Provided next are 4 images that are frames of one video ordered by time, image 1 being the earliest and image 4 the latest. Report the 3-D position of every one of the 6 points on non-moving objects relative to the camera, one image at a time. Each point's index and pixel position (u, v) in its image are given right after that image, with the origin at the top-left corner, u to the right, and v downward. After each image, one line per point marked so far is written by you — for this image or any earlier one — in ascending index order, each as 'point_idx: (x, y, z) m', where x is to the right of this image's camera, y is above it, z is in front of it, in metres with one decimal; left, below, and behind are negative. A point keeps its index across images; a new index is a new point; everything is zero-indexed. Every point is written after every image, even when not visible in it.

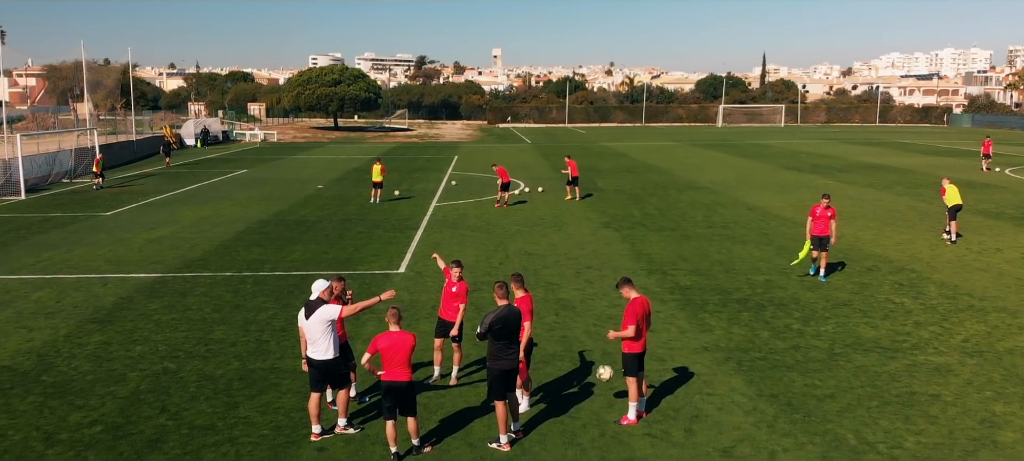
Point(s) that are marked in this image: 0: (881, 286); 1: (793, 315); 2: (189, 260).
0: (+8.3, -1.2, +15.5) m
1: (+5.4, -1.6, +13.3) m
2: (-8.5, -0.8, +18.2) m
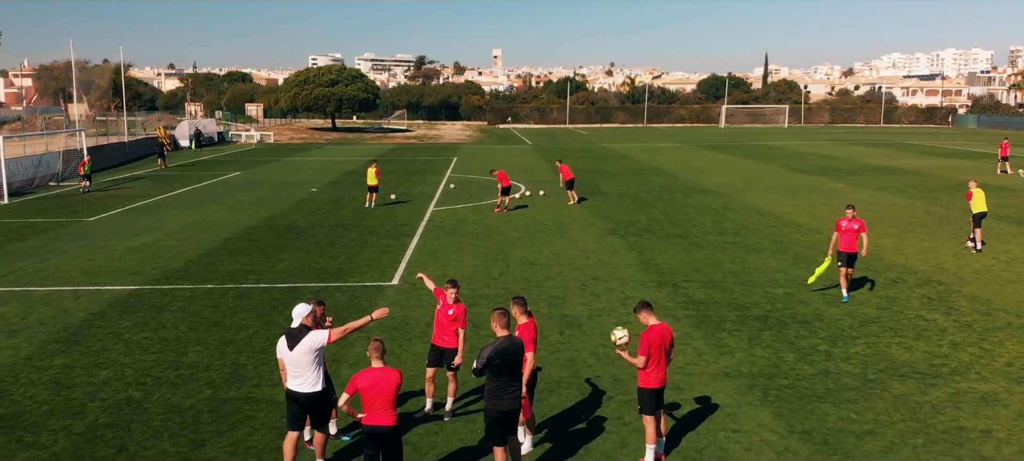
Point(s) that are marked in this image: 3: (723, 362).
0: (+8.3, -1.5, +14.5) m
1: (+5.4, -1.8, +12.2) m
2: (-8.5, -1.0, +17.1) m
3: (+3.3, -2.1, +10.8) m
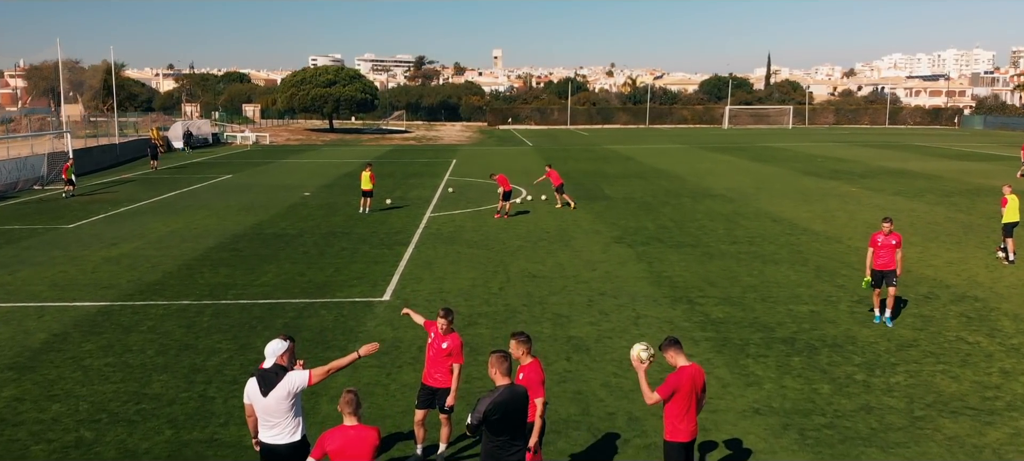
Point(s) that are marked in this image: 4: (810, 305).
0: (+8.3, -1.7, +13.3) m
1: (+5.4, -2.1, +11.0) m
2: (-8.5, -1.2, +15.9) m
3: (+3.3, -2.3, +9.6) m
4: (+5.9, -1.5, +13.8) m
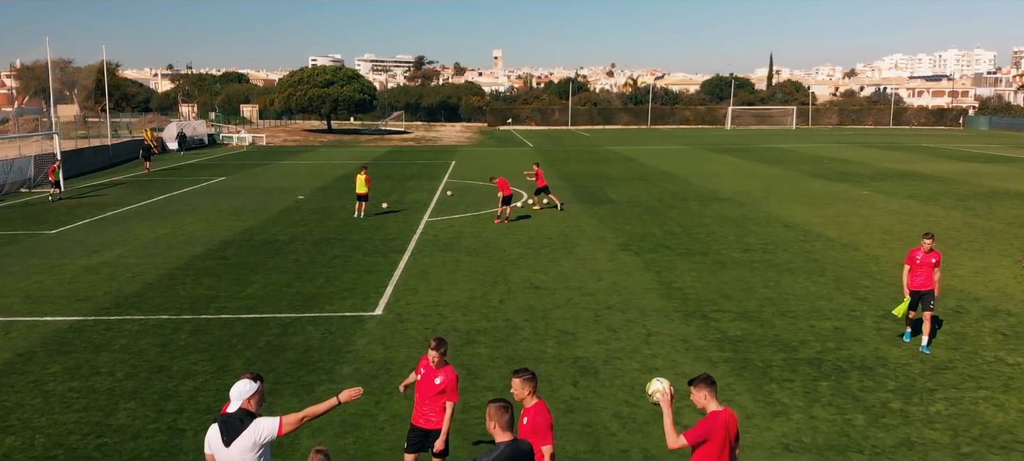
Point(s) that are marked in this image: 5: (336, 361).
0: (+8.3, -1.9, +12.3) m
1: (+5.5, -2.3, +10.1) m
2: (-8.4, -1.4, +15.0) m
3: (+3.4, -2.5, +8.7) m
4: (+6.0, -1.7, +12.9) m
5: (-2.8, -2.1, +10.9) m
